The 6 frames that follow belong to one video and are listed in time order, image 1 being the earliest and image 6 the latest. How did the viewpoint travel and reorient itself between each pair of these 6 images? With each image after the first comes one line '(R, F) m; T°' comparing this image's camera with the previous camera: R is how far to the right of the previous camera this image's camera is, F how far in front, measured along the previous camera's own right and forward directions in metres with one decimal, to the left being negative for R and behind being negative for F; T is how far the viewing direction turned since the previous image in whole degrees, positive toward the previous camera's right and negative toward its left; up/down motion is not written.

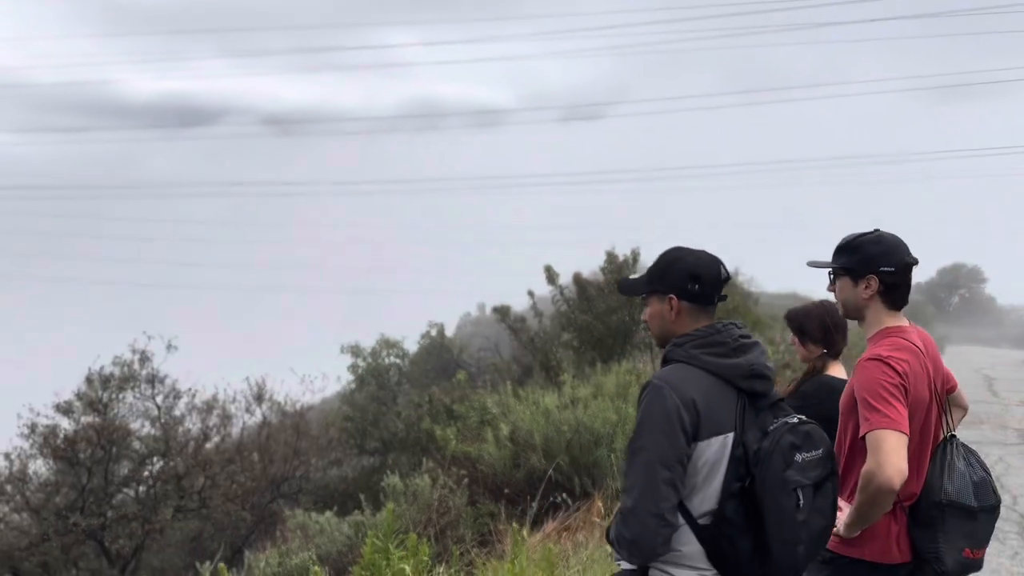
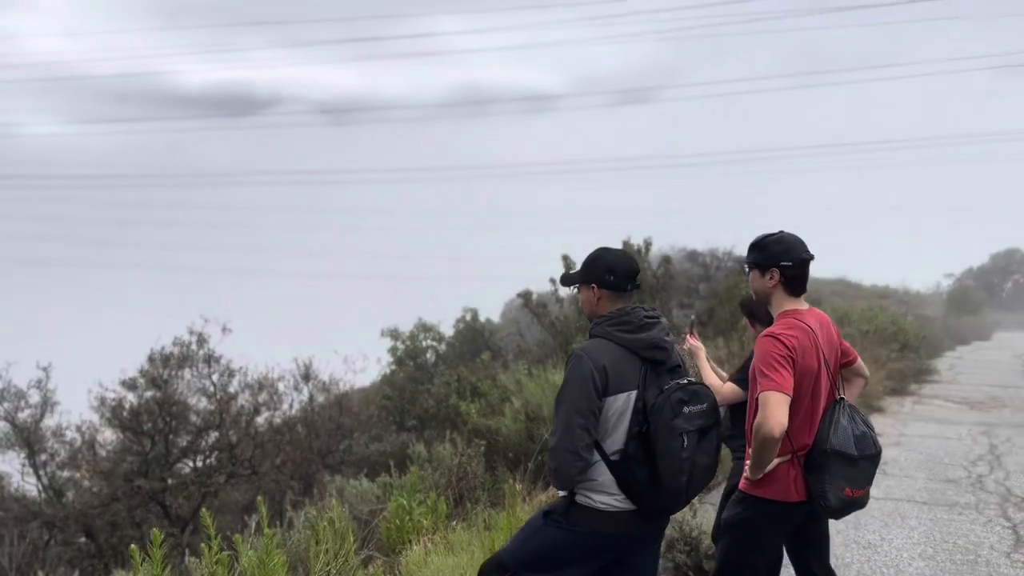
(+0.3, -0.6) m; -3°
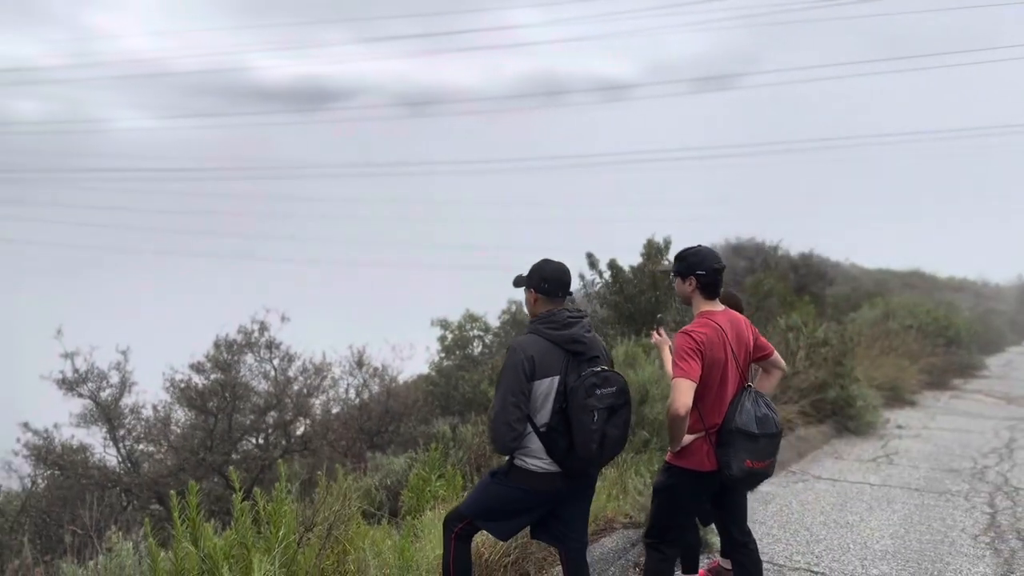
(+0.5, -0.7) m; -5°
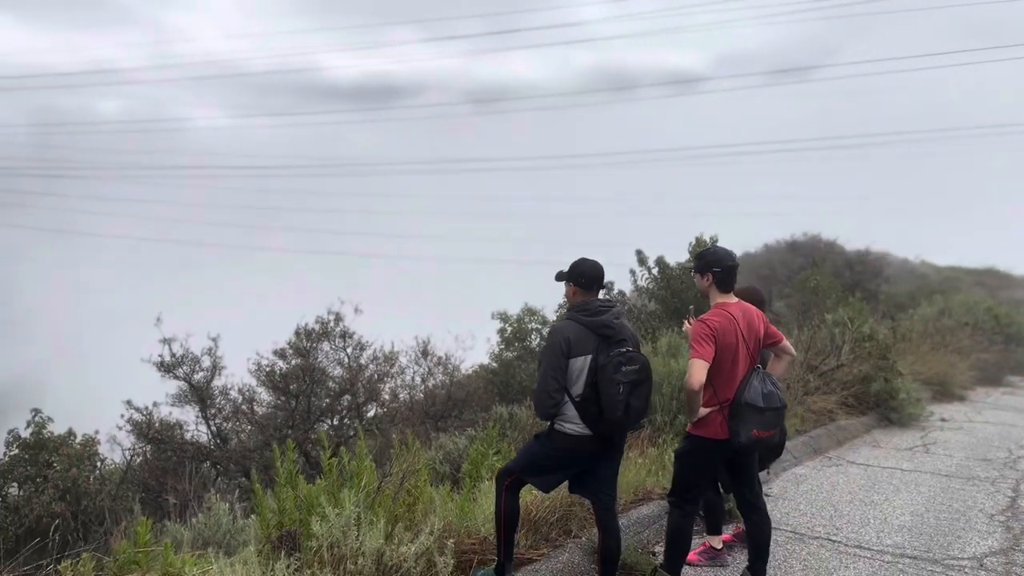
(+0.1, -0.7) m; -4°
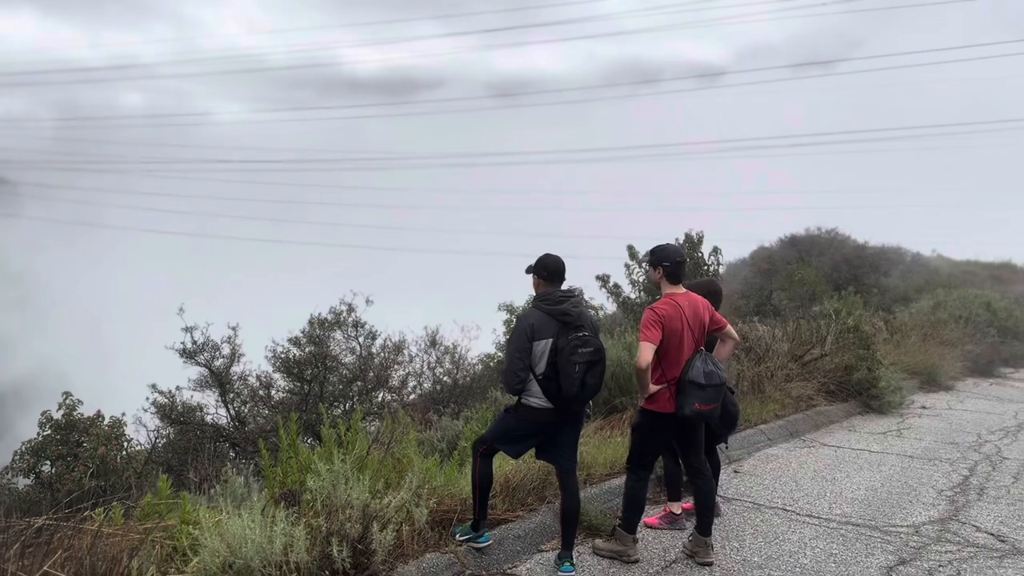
(+0.2, -0.6) m; -1°
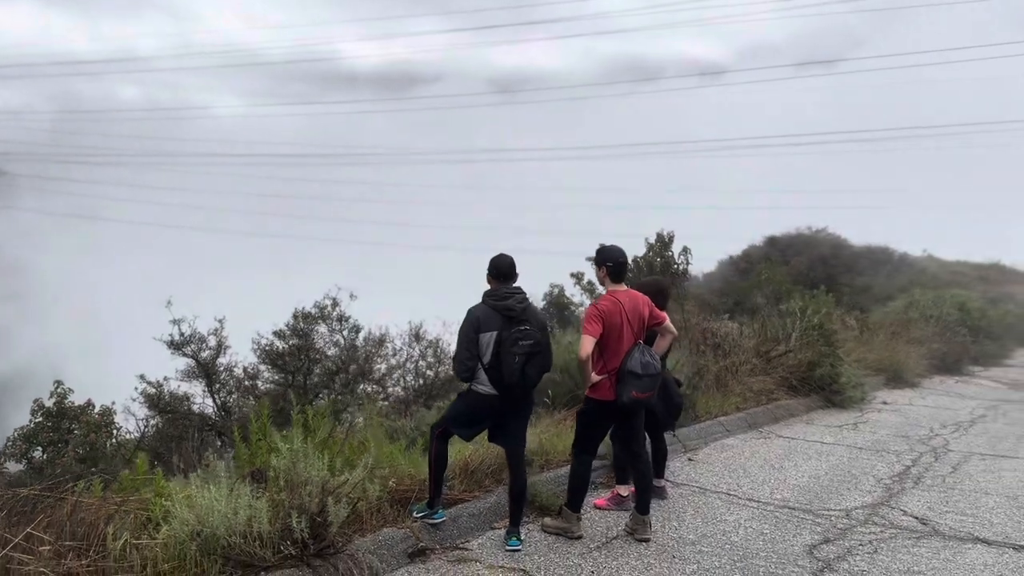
(+0.2, -0.4) m; 0°
